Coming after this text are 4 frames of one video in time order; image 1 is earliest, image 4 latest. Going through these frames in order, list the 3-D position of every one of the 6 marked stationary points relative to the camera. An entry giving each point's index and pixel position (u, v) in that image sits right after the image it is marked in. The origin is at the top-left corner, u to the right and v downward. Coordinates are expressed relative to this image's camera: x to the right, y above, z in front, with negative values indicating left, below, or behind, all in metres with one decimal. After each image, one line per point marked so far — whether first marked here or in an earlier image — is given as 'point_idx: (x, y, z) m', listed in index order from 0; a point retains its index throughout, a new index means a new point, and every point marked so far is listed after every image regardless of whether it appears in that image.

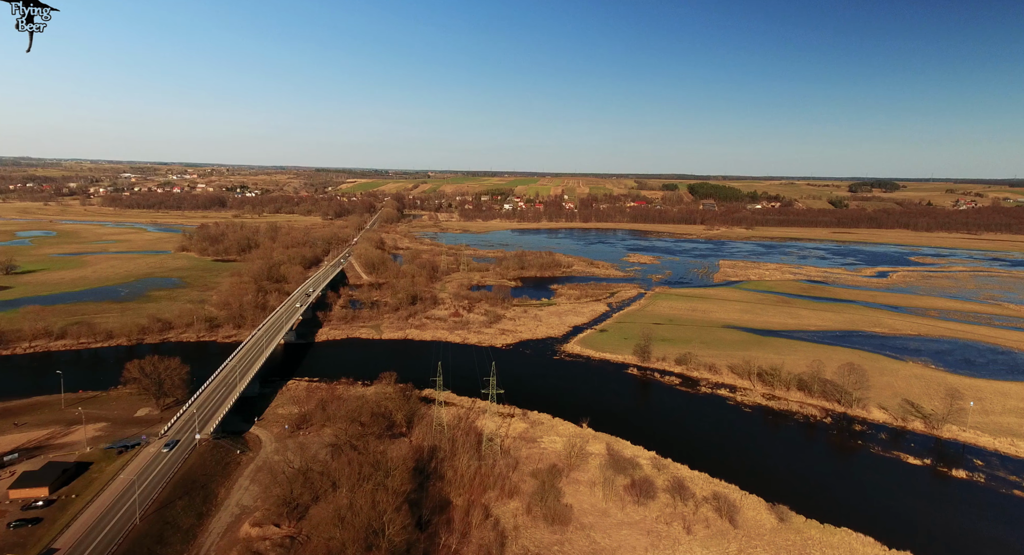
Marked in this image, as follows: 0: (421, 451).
0: (-2.7, -5.1, +15.7) m
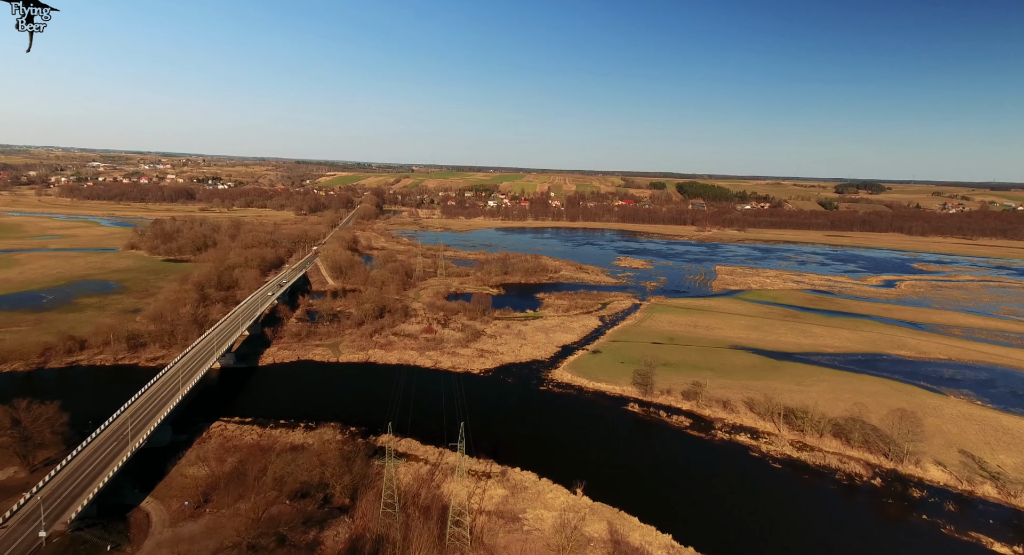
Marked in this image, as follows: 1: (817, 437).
0: (-3.3, -5.8, +11.8) m
1: (+10.1, -5.3, +17.8) m
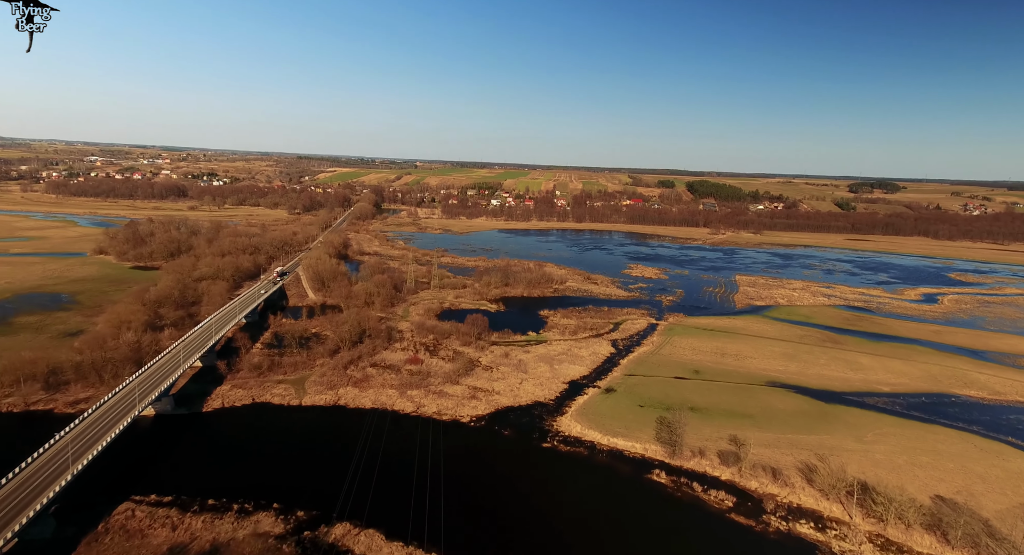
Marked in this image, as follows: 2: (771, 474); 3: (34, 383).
0: (-3.5, -6.9, +7.7) m
1: (+10.0, -6.4, +13.7) m
2: (+7.8, -5.9, +16.1) m
3: (-17.2, -3.8, +19.4) m
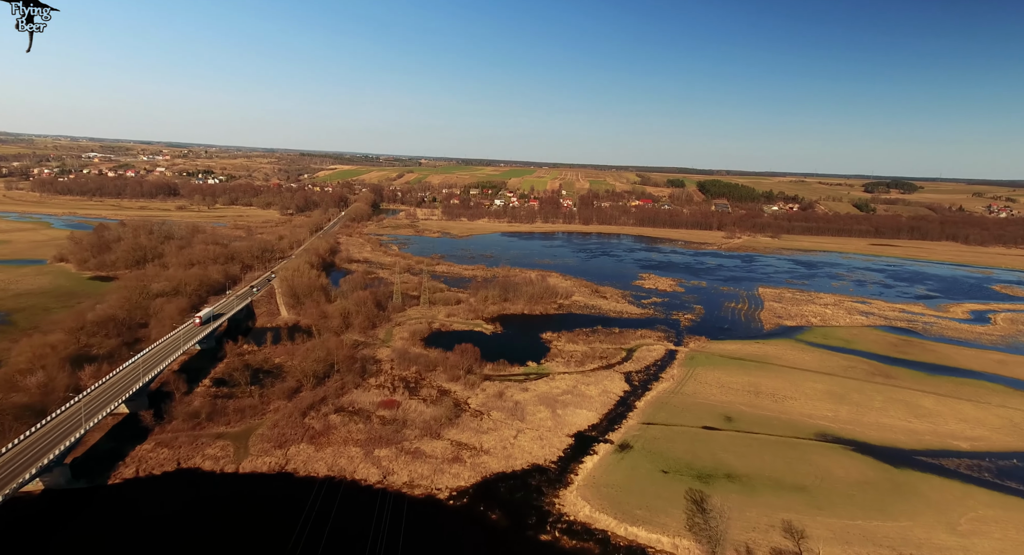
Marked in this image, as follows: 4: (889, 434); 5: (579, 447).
0: (-3.9, -8.0, +3.6) m
1: (+9.6, -7.6, +9.4) m
2: (+7.5, -7.0, +11.9) m
3: (-17.5, -4.7, +15.4) m
4: (+13.9, -5.8, +19.8) m
5: (+2.2, -5.7, +18.3) m
